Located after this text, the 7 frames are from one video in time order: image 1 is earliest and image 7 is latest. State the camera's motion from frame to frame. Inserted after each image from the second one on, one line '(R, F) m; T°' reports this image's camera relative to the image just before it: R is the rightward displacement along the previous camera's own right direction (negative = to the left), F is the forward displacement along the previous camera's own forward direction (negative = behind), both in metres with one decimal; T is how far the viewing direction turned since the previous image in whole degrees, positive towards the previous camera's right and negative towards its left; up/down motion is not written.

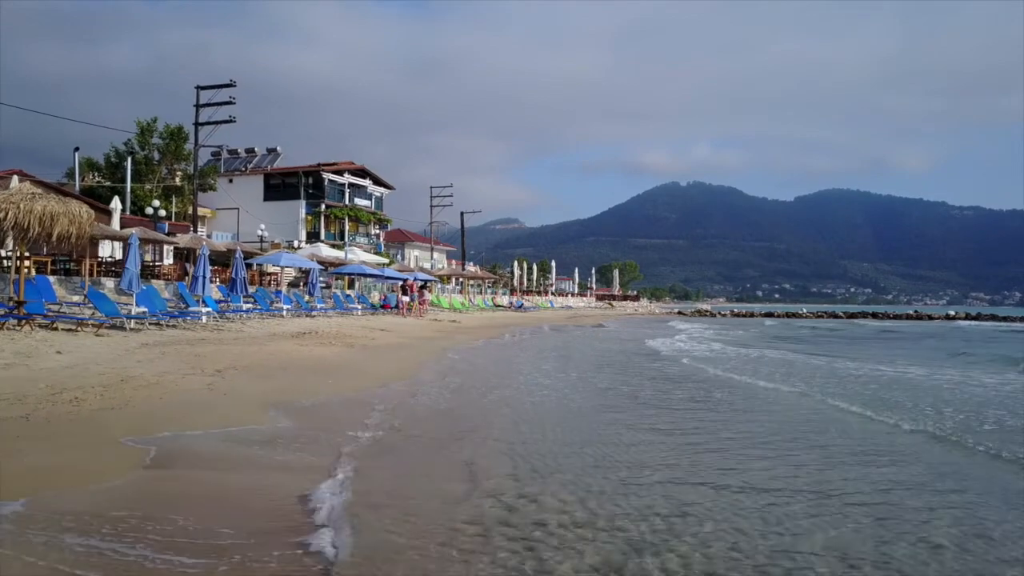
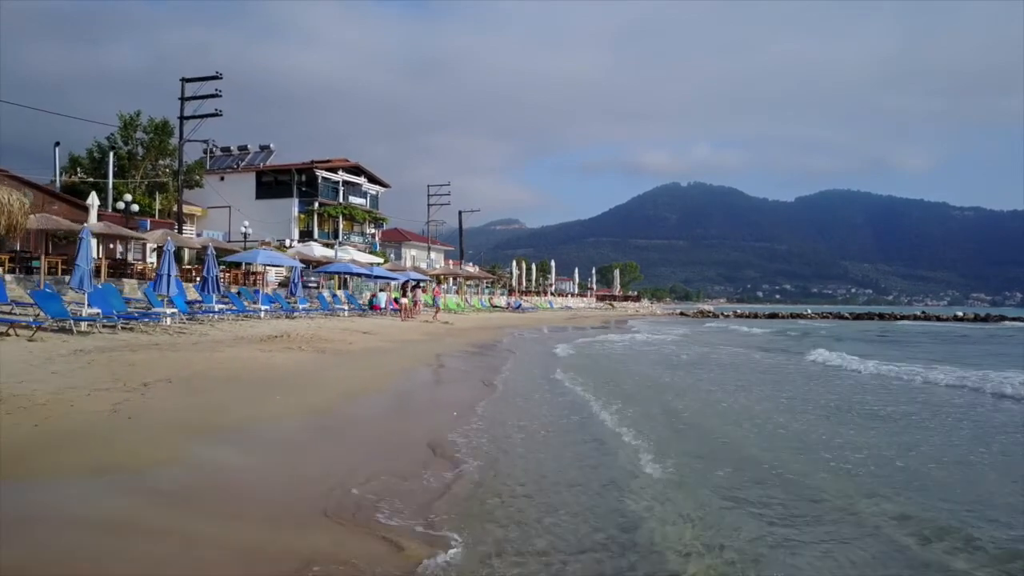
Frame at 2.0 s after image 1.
(+0.2, +1.4) m; 0°
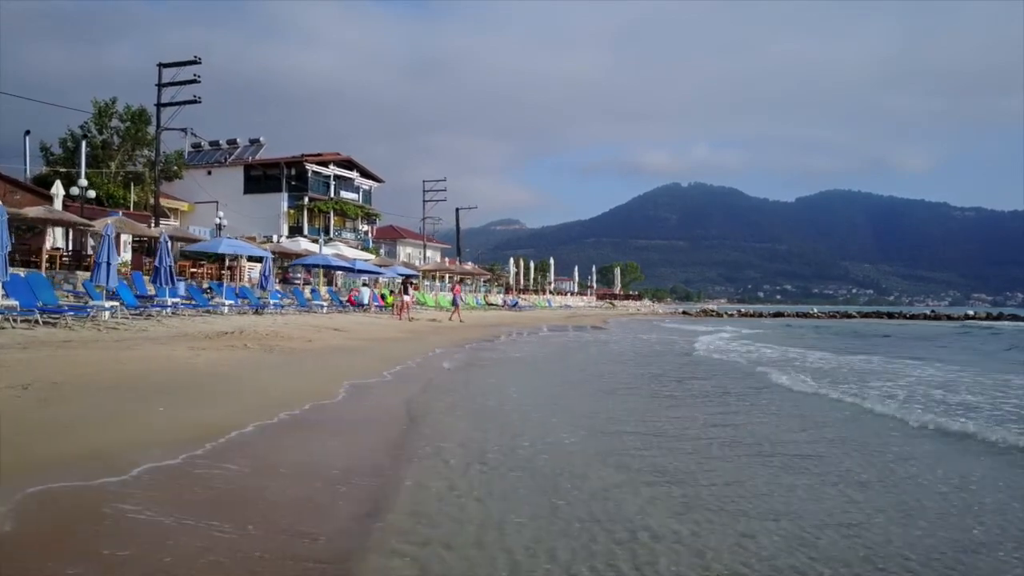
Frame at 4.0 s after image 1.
(+0.3, +1.9) m; 0°
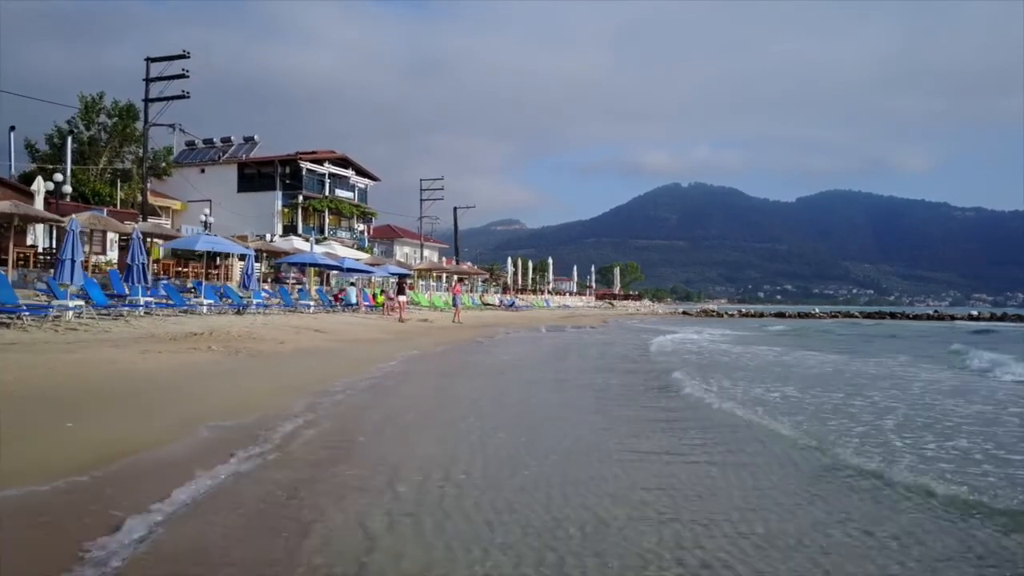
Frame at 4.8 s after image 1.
(+0.2, +0.8) m; 0°
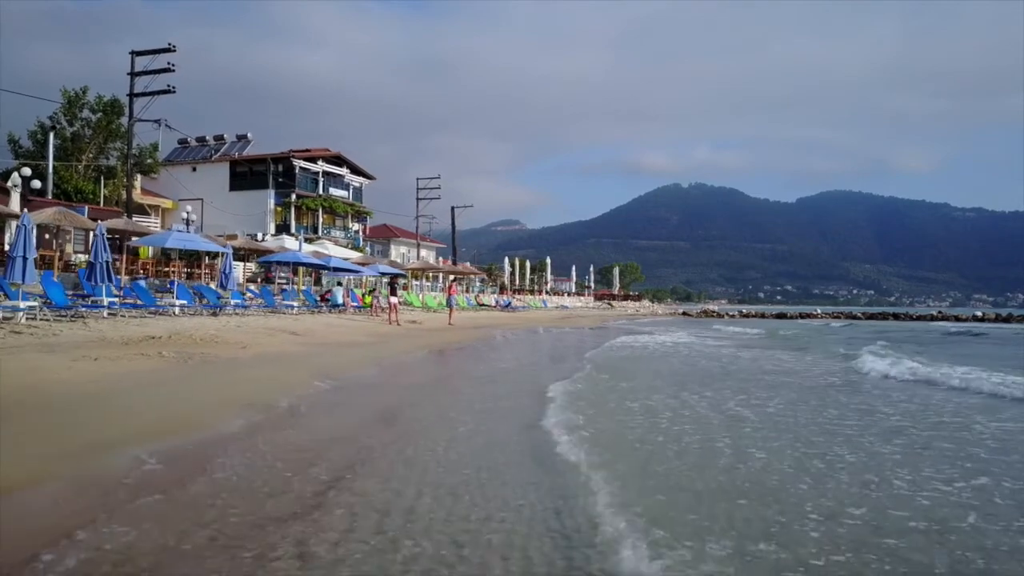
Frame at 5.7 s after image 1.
(+0.2, +0.9) m; 0°
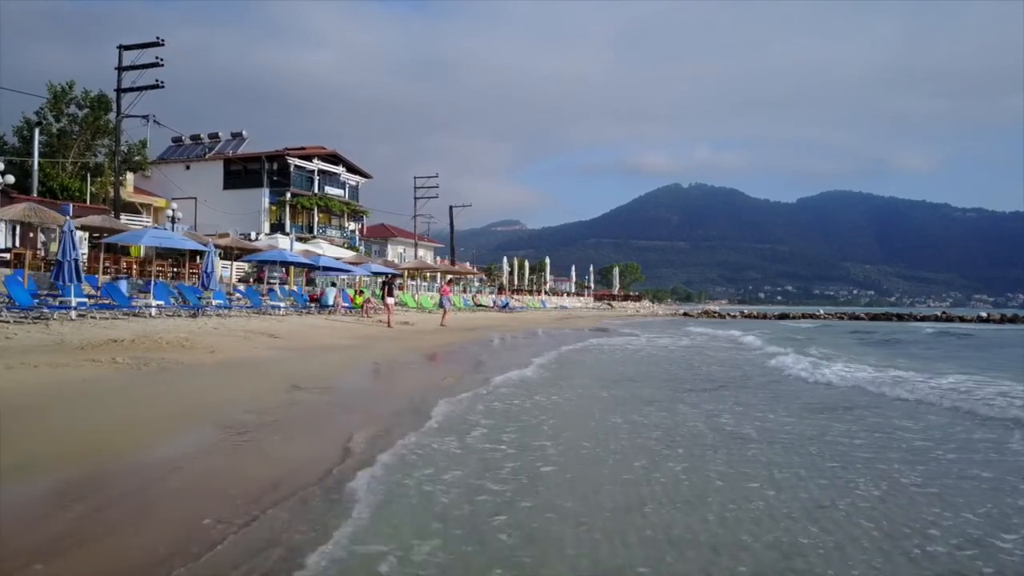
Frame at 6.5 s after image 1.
(+0.1, +0.8) m; 0°
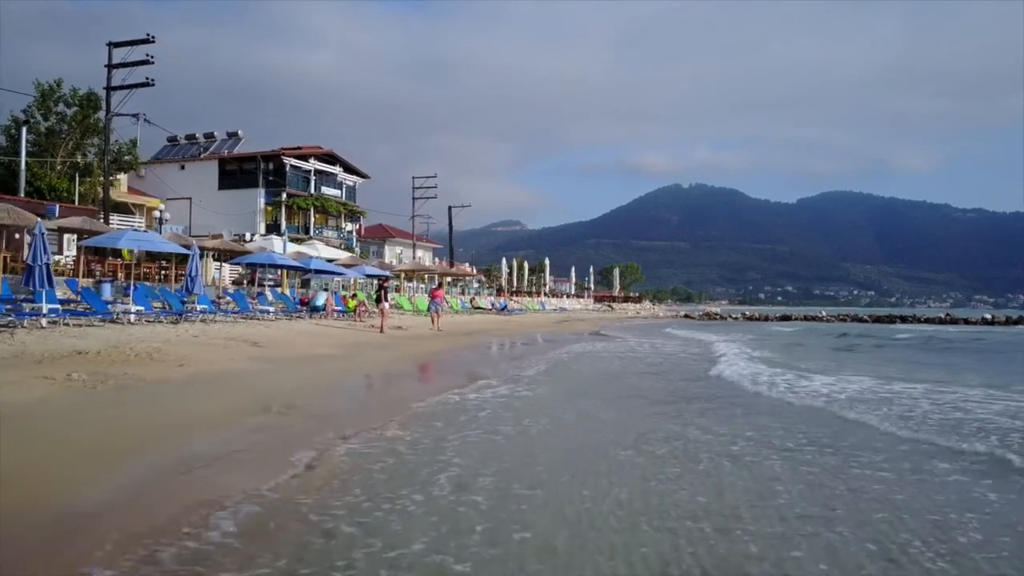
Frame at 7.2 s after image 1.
(+0.1, +0.7) m; 0°
